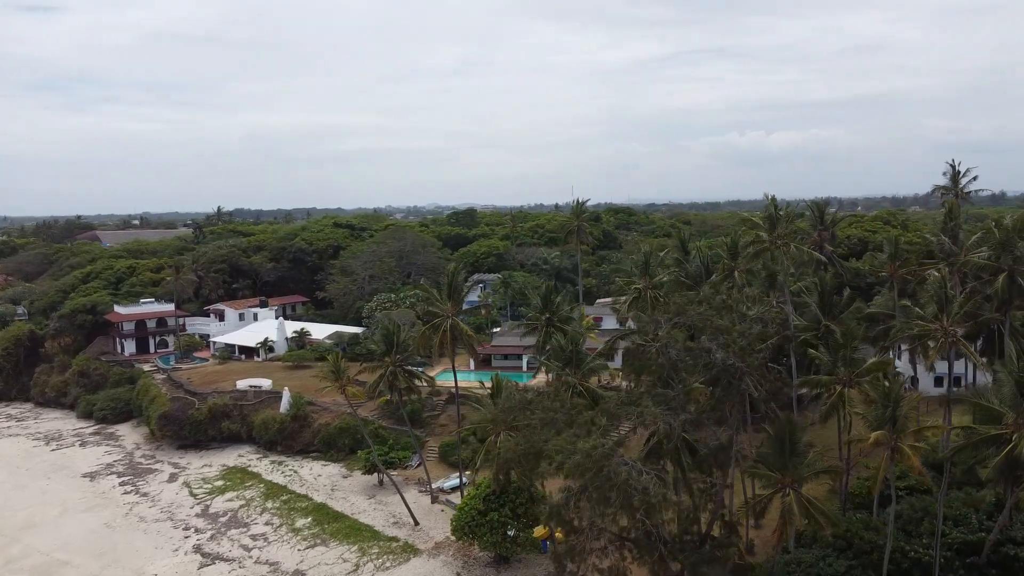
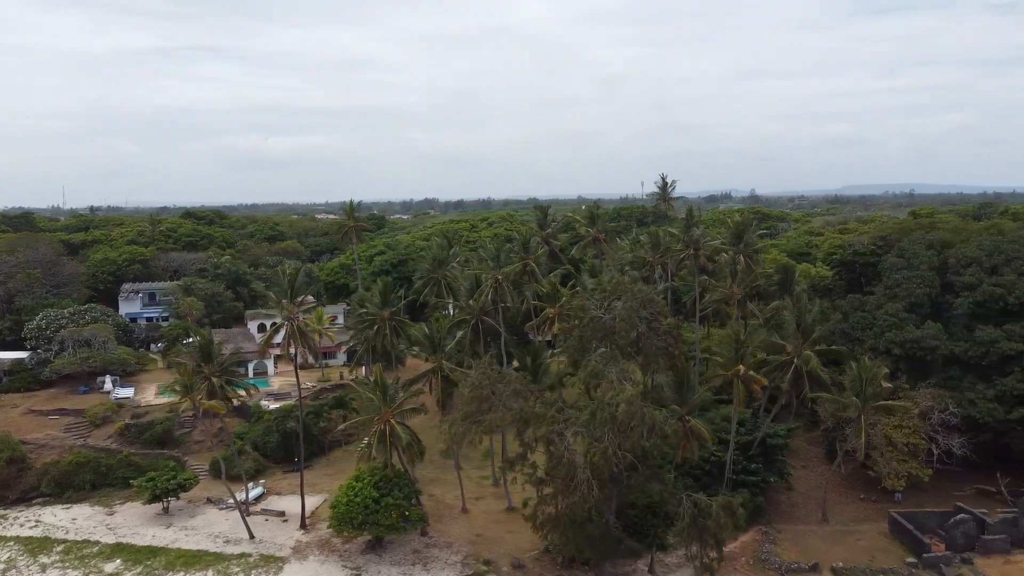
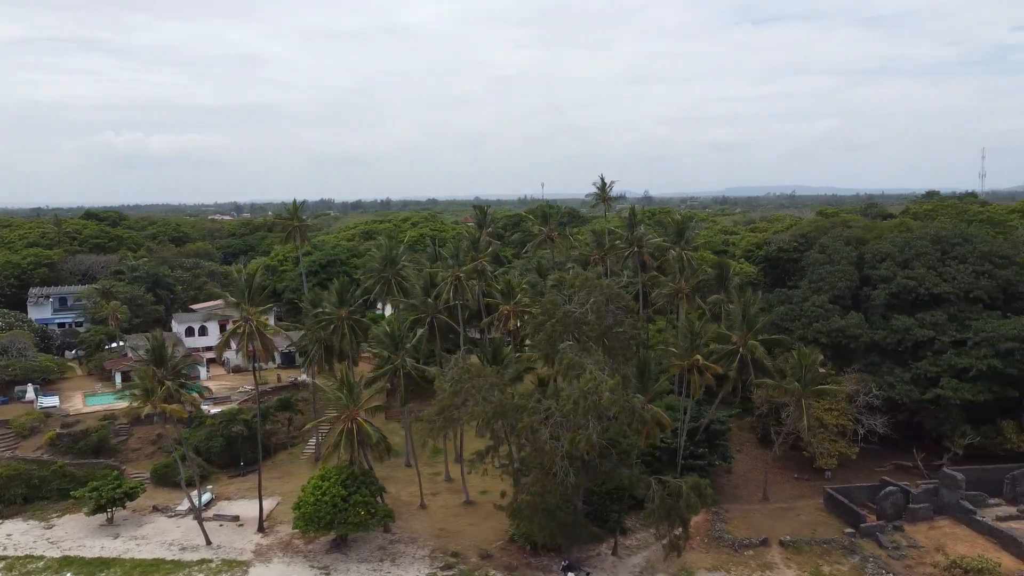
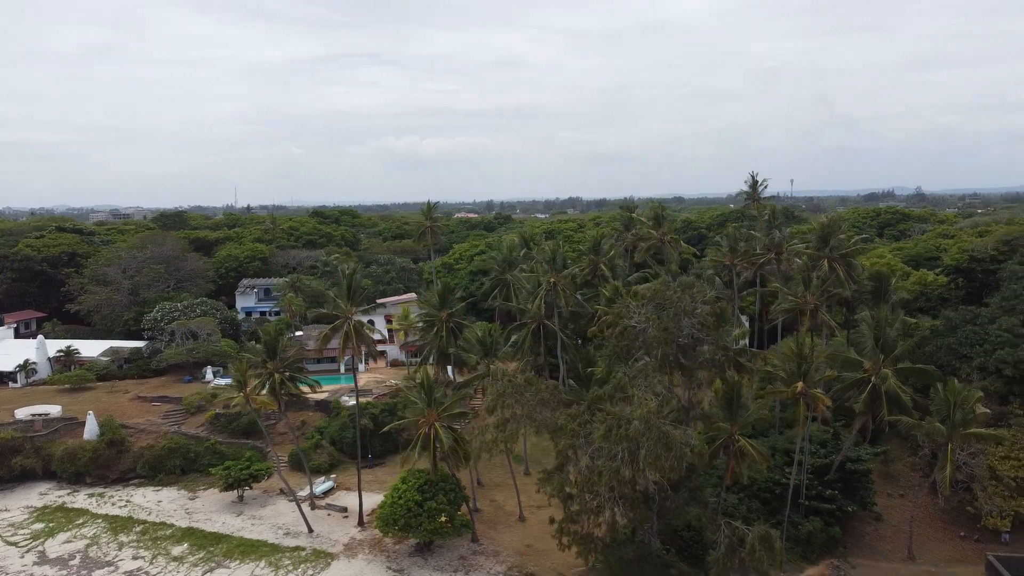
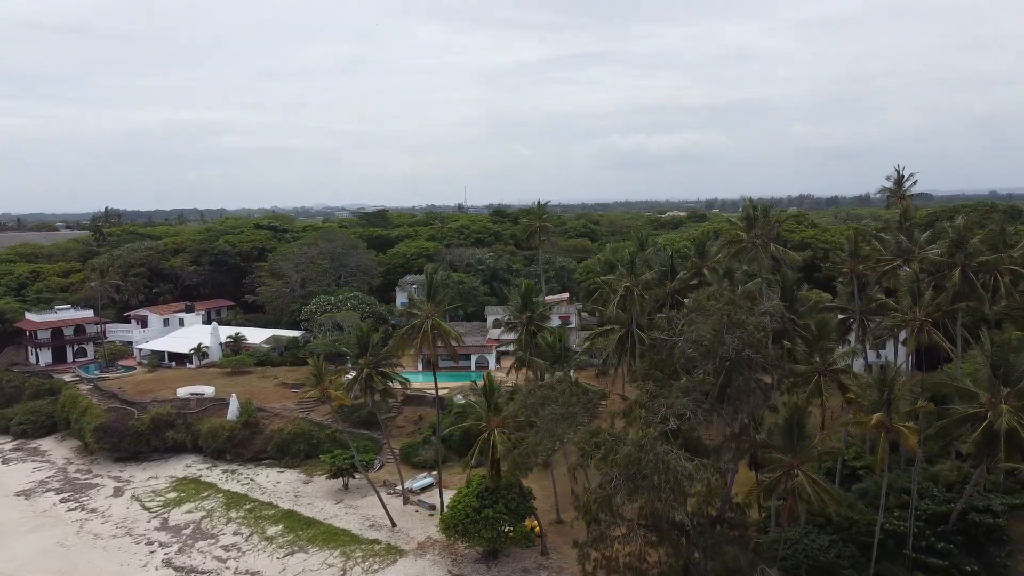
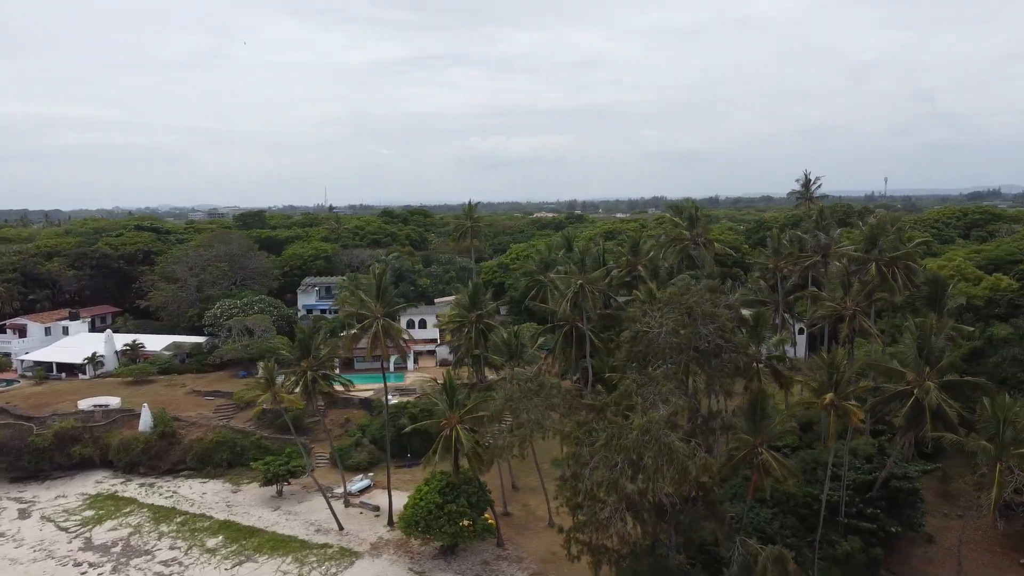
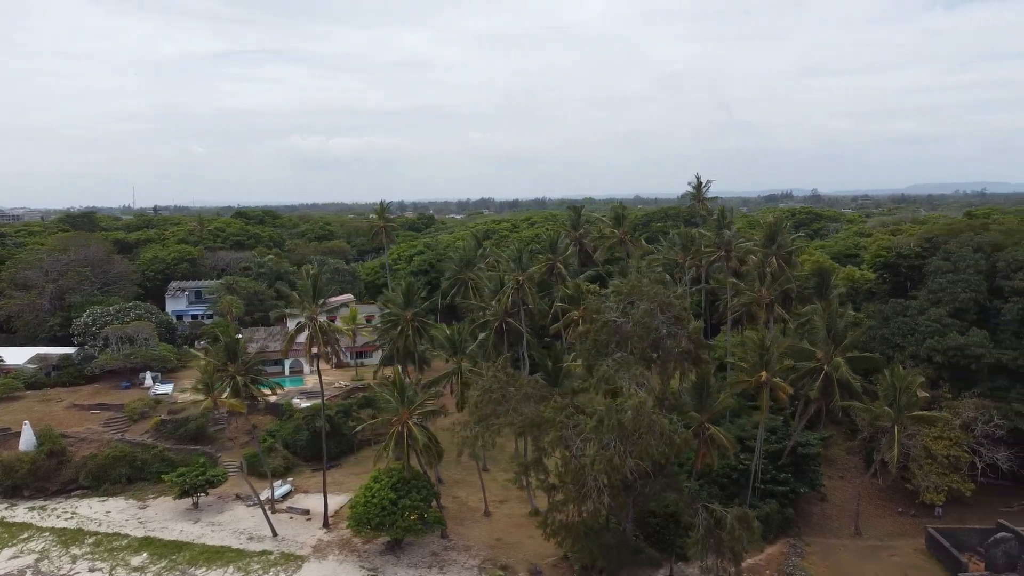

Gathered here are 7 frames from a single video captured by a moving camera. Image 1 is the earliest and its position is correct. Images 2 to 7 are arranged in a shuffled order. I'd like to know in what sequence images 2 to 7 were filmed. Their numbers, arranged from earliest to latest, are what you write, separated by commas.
5, 6, 4, 7, 2, 3
